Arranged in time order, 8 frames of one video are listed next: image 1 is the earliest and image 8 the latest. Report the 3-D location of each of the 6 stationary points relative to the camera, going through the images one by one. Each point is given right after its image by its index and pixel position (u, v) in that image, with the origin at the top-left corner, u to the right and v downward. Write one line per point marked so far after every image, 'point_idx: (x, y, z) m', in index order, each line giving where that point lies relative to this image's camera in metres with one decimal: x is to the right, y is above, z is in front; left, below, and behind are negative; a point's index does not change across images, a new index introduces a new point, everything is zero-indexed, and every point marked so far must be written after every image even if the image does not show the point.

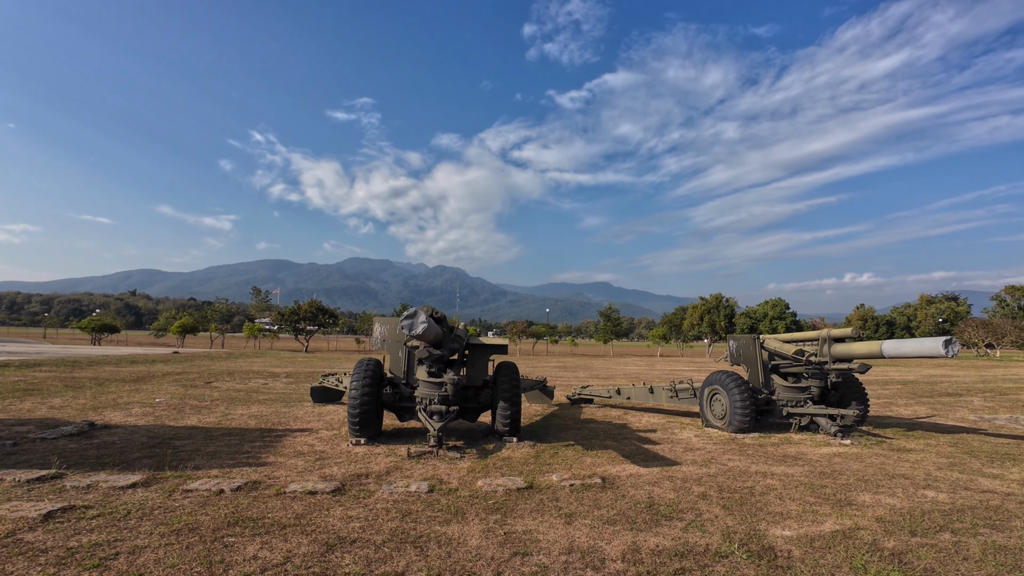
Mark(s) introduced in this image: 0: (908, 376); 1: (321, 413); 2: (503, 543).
0: (+14.3, -3.2, +18.1) m
1: (-5.6, -3.6, +14.6) m
2: (0.0, -3.4, +6.8) m
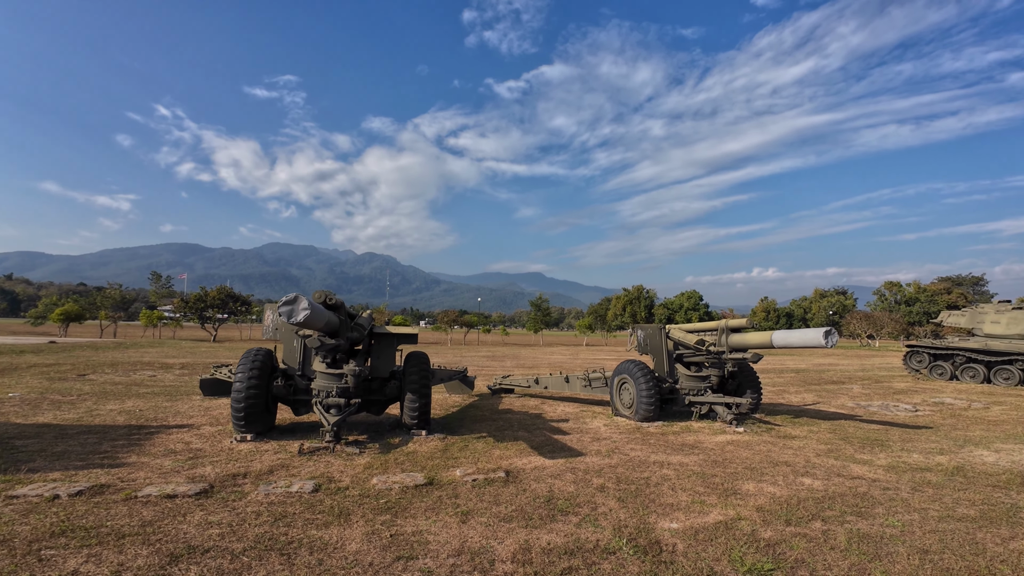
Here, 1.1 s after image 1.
0: (+11.2, -3.0, +19.4) m
1: (-8.1, -3.2, +13.2) m
2: (-1.6, -3.2, +6.2) m
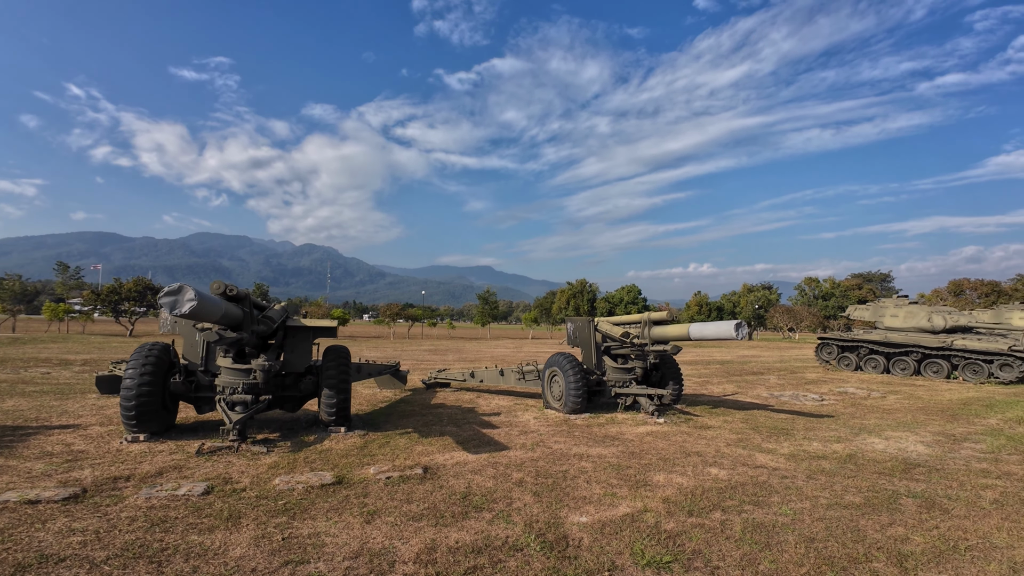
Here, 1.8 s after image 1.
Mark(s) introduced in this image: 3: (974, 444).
0: (+8.6, -2.8, +20.1) m
1: (-9.9, -2.9, +12.1) m
2: (-2.7, -3.1, +5.7) m
3: (+5.6, -1.9, +6.1) m
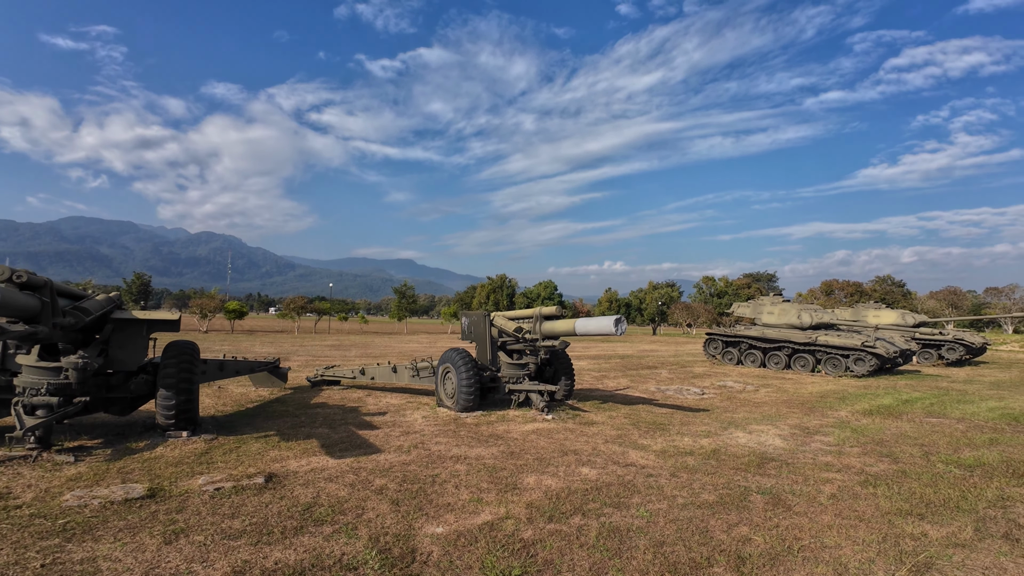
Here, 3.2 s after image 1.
0: (+4.7, -2.6, +20.6) m
1: (-12.4, -2.5, +9.8) m
2: (-4.3, -2.9, +4.7) m
3: (+3.9, -1.9, +6.3) m
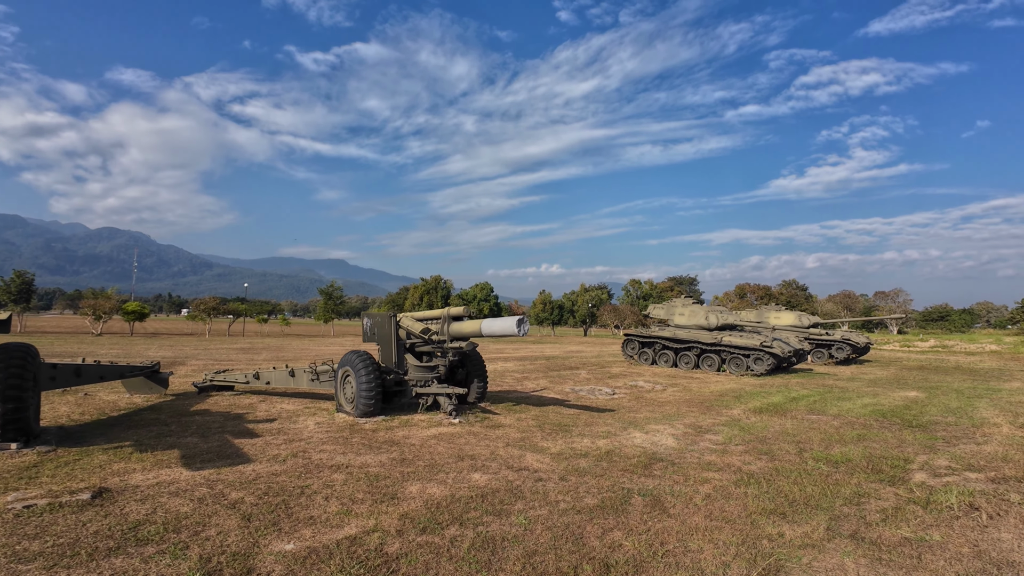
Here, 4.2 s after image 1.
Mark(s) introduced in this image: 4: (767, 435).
0: (+1.7, -2.7, +20.6) m
1: (-14.1, -2.3, +8.0) m
2: (-5.5, -2.8, +3.8) m
3: (+2.5, -1.9, +6.3) m
4: (+3.0, -1.7, +5.9) m
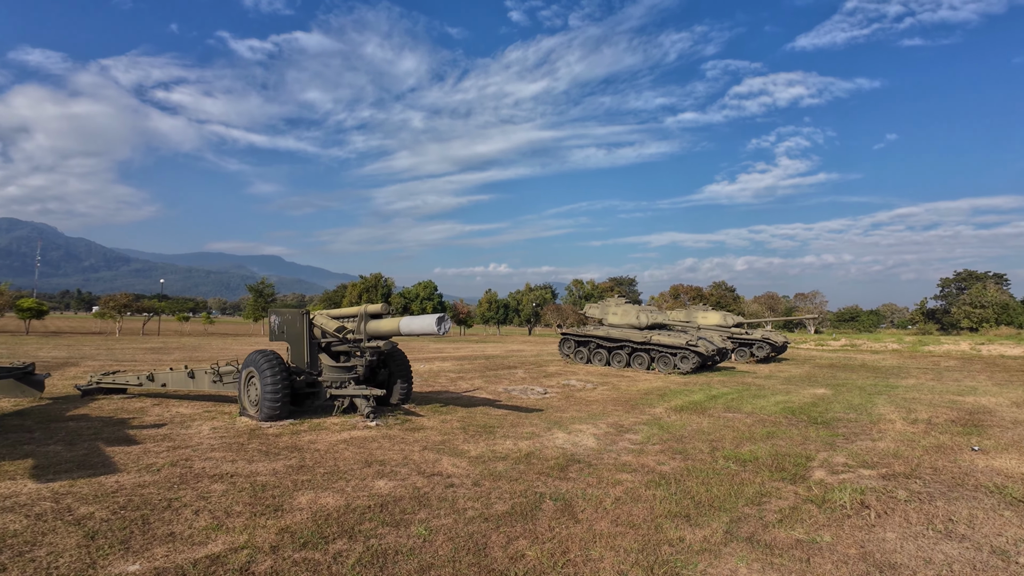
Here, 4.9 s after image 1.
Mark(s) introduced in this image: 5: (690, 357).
0: (-0.9, -2.6, +20.4) m
1: (-15.2, -2.1, +6.2) m
2: (-6.2, -2.7, +2.9) m
3: (+1.5, -1.8, +6.2) m
4: (+2.0, -1.7, +5.9) m
5: (+4.3, -1.7, +12.1) m
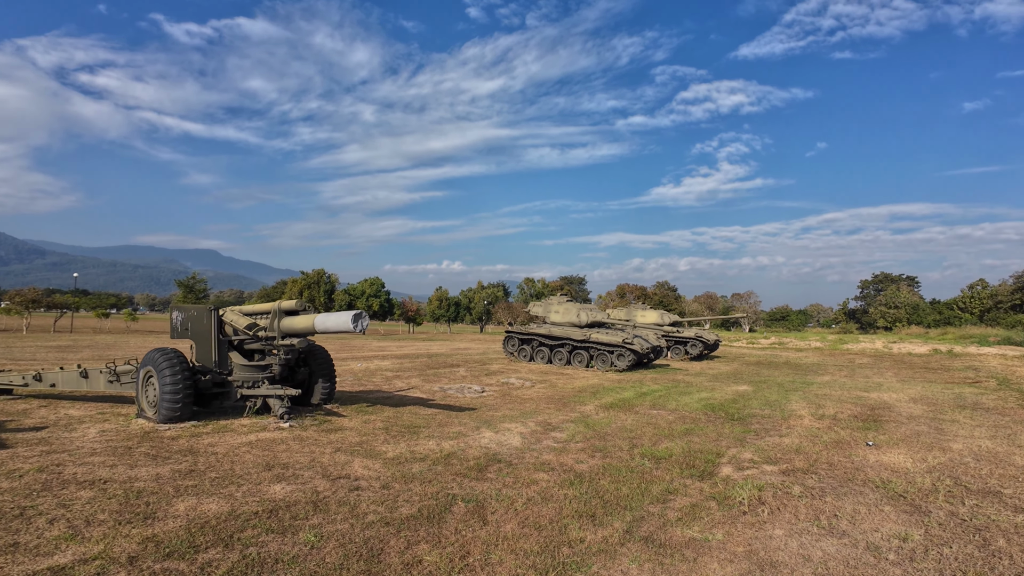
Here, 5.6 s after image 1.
0: (-3.0, -2.5, +20.0) m
1: (-16.1, -1.8, +4.6) m
2: (-6.8, -2.5, +2.2) m
3: (+0.6, -1.8, +6.1) m
4: (+1.1, -1.7, +5.9) m
5: (+2.9, -1.7, +12.2) m
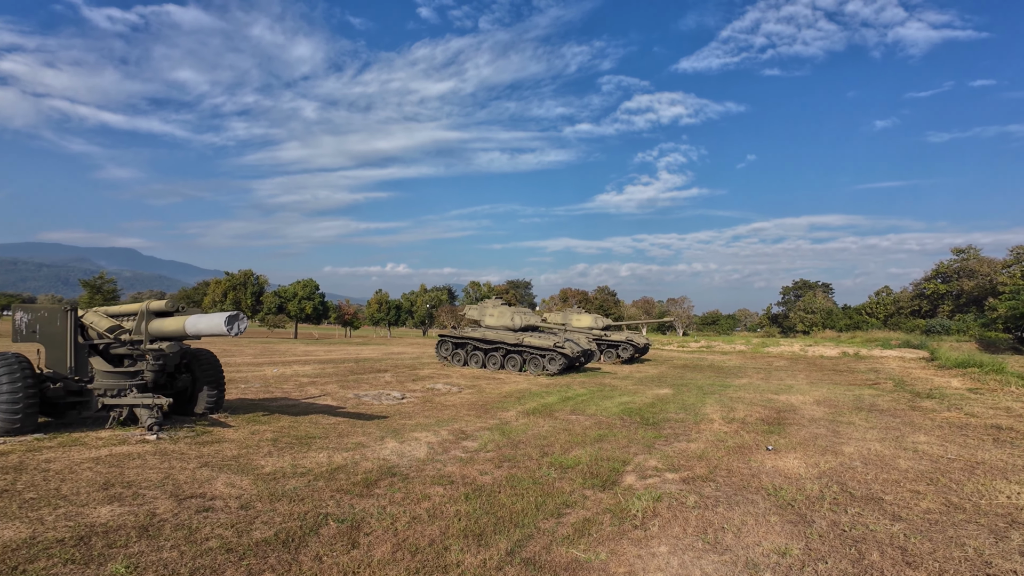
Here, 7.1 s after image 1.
0: (-5.3, -2.6, +19.3) m
1: (-16.9, -1.6, +2.7) m
2: (-7.5, -2.4, +1.1) m
3: (-0.5, -1.8, +5.8) m
4: (+0.1, -1.7, +5.6) m
5: (+1.3, -1.7, +12.1) m
